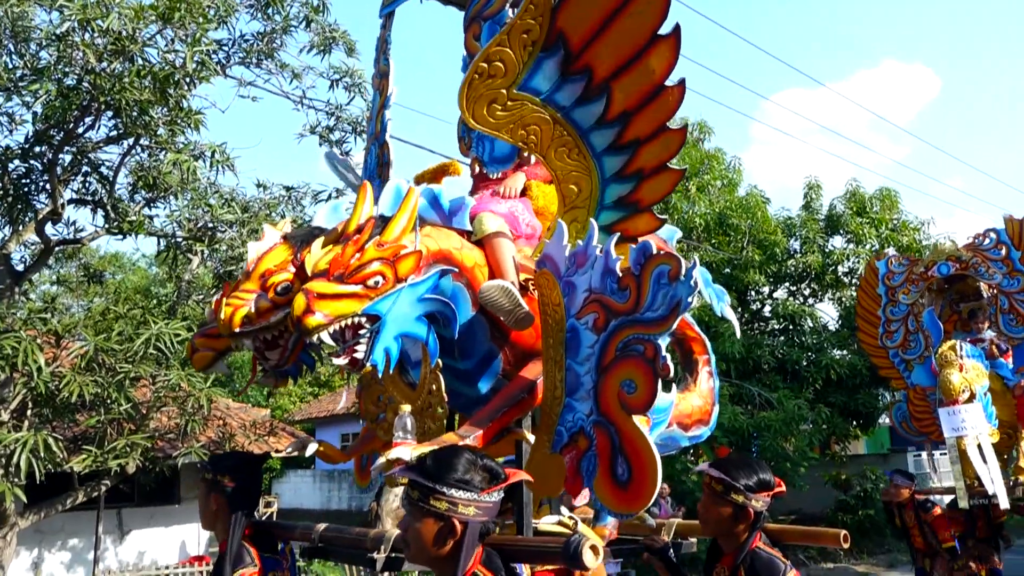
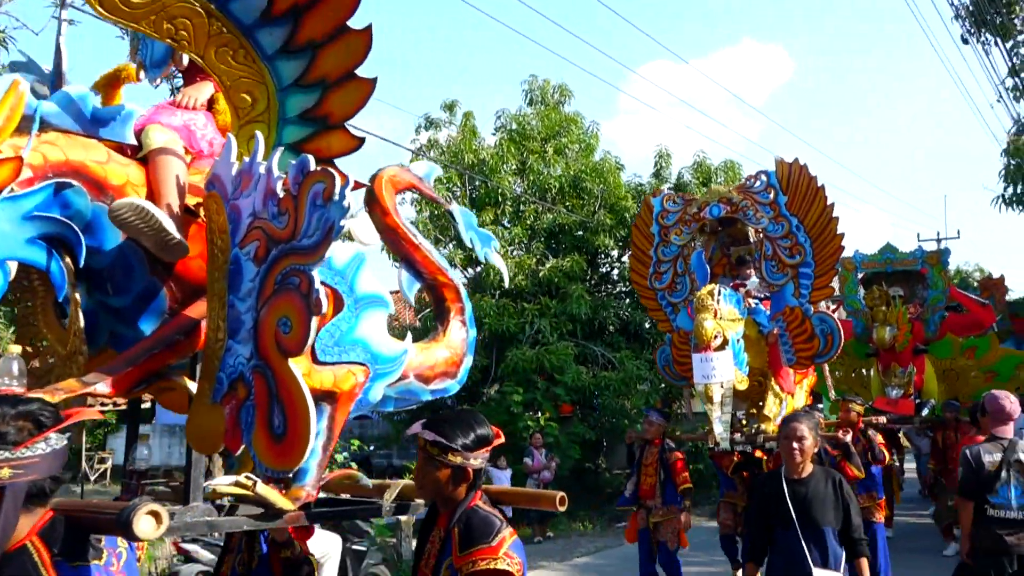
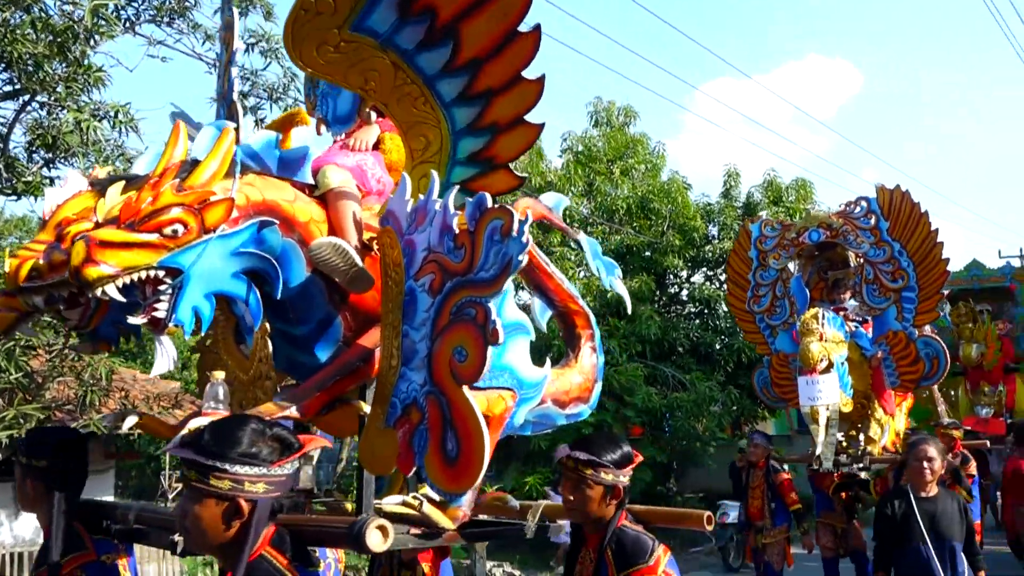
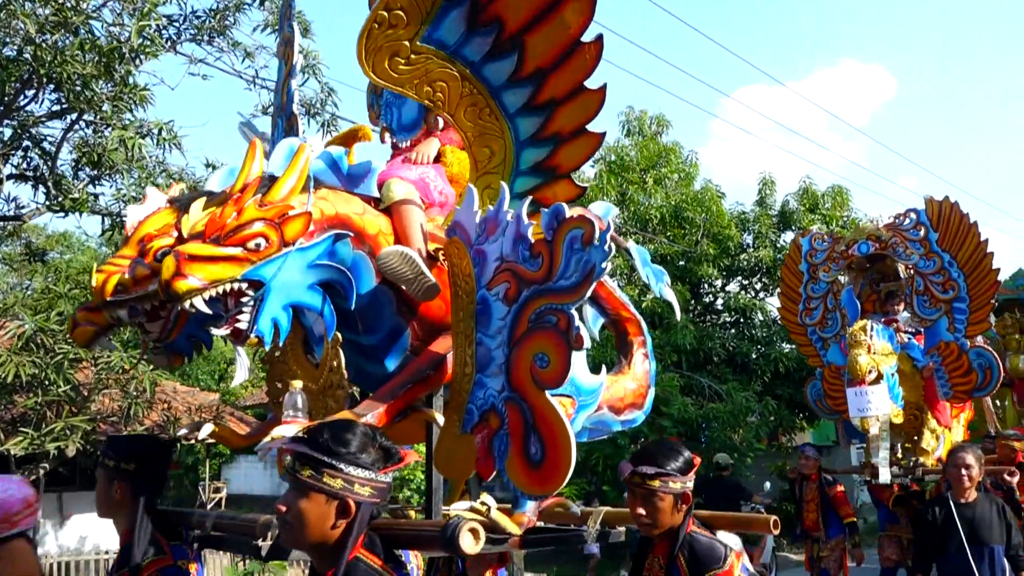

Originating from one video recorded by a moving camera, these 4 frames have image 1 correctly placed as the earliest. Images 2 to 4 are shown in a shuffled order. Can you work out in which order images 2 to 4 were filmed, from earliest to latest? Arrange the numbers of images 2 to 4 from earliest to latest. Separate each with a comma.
4, 3, 2
